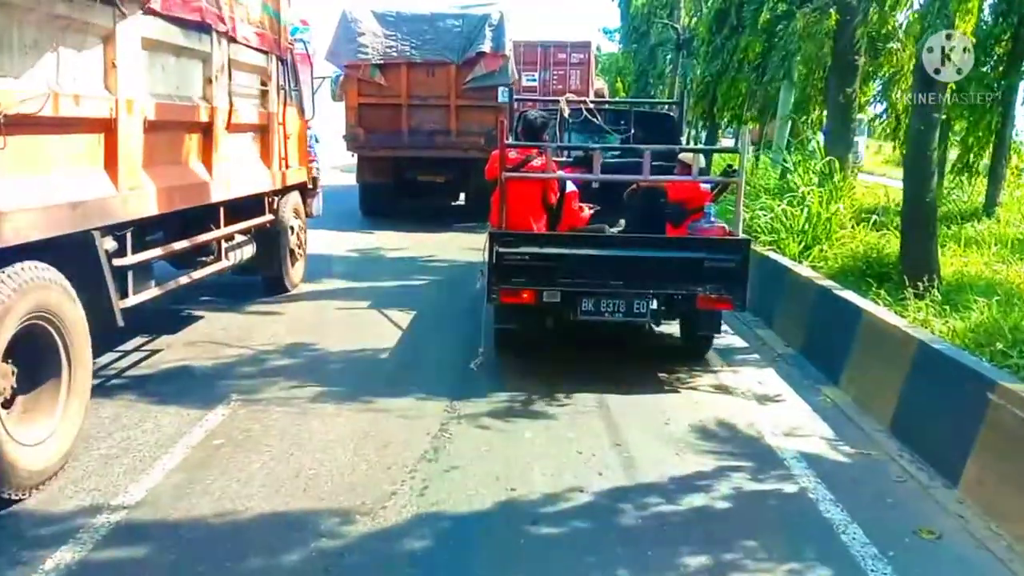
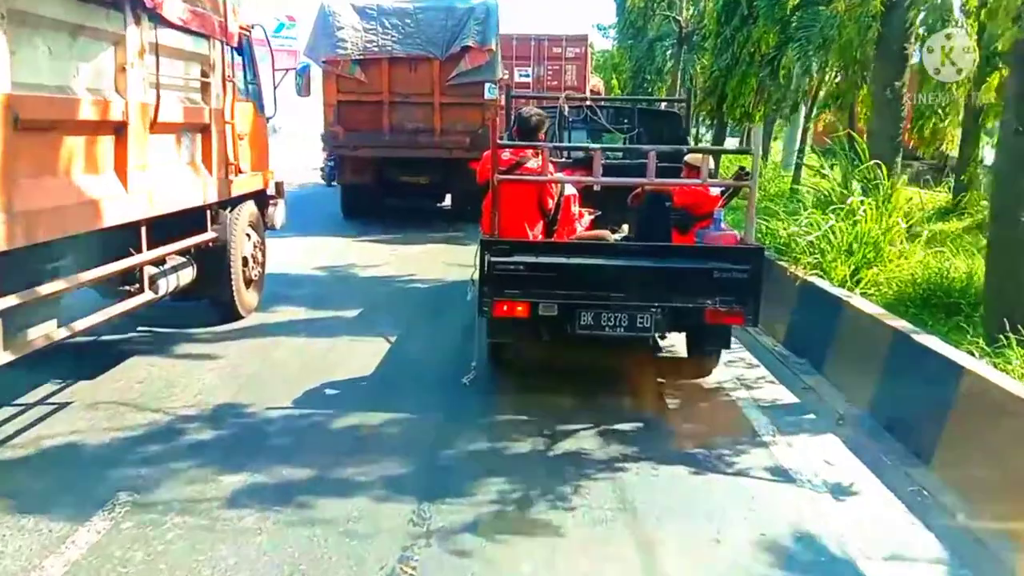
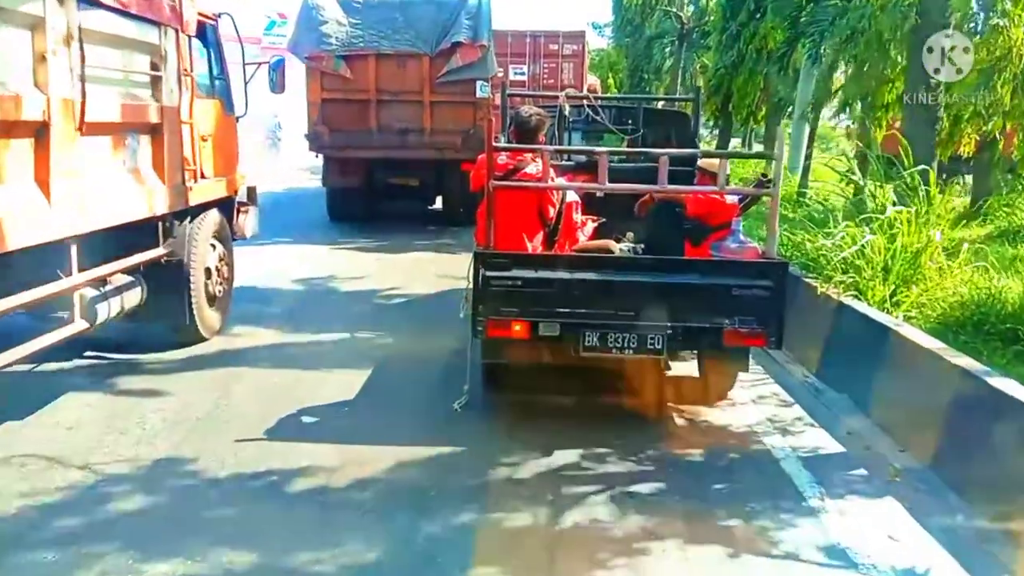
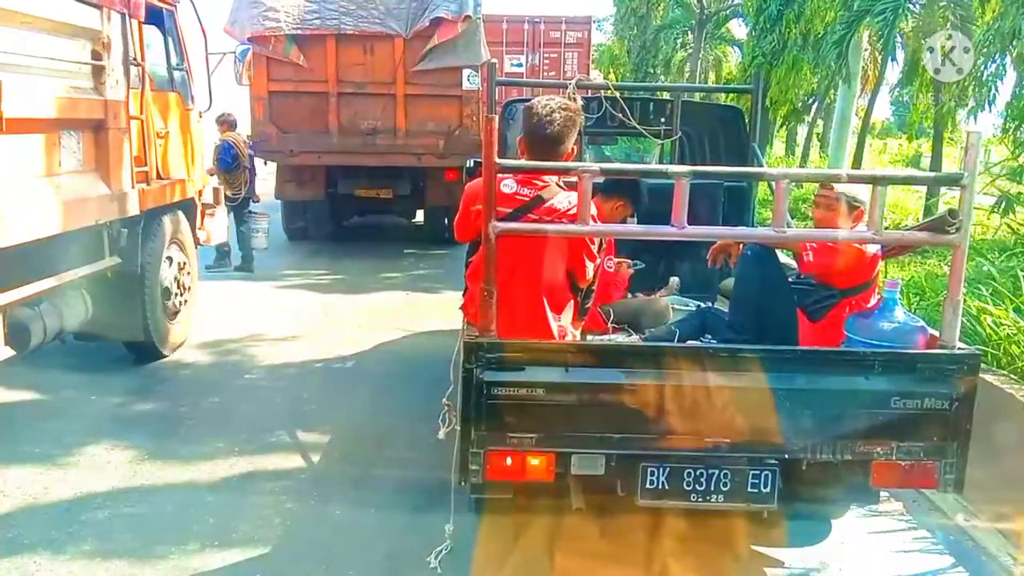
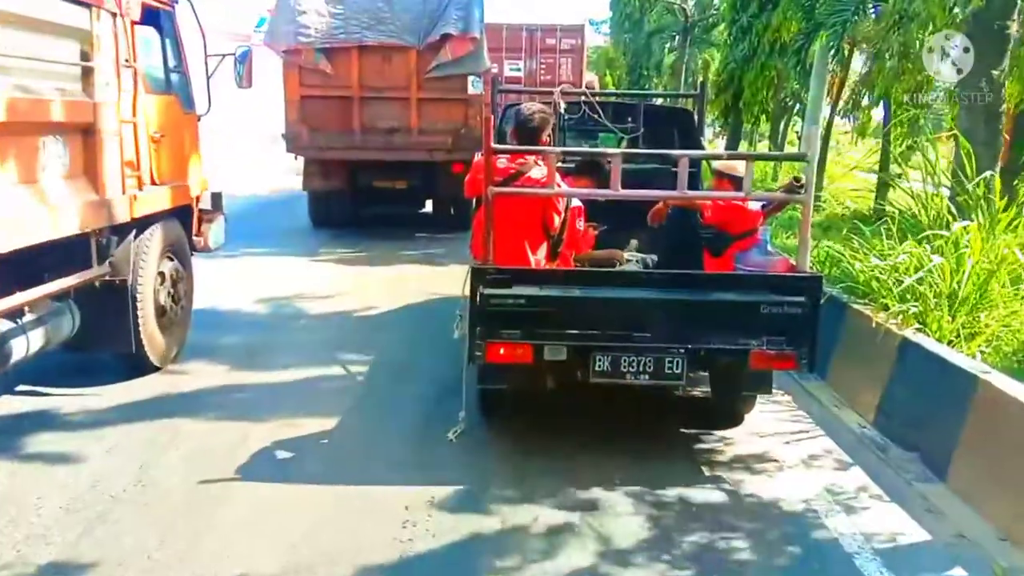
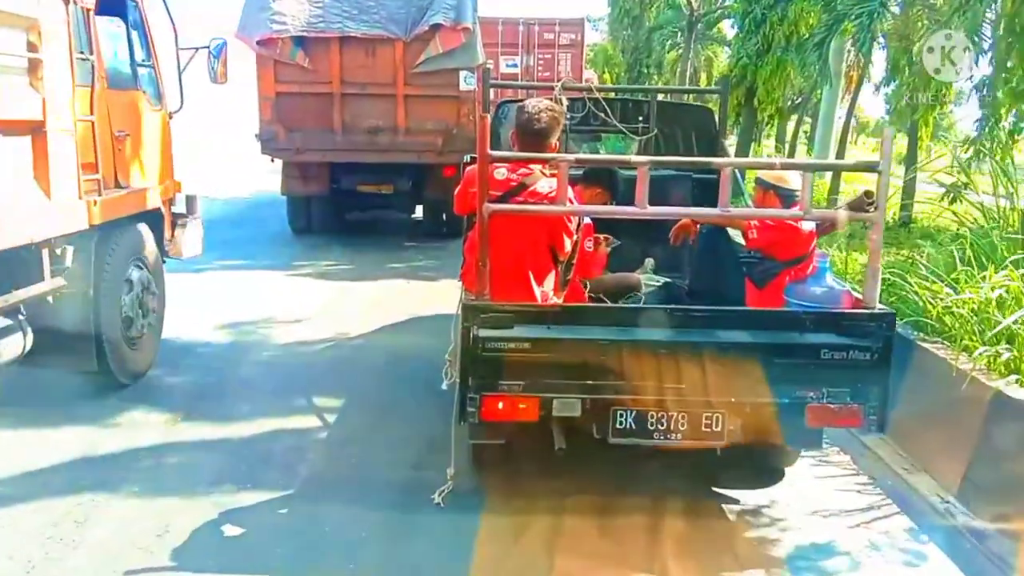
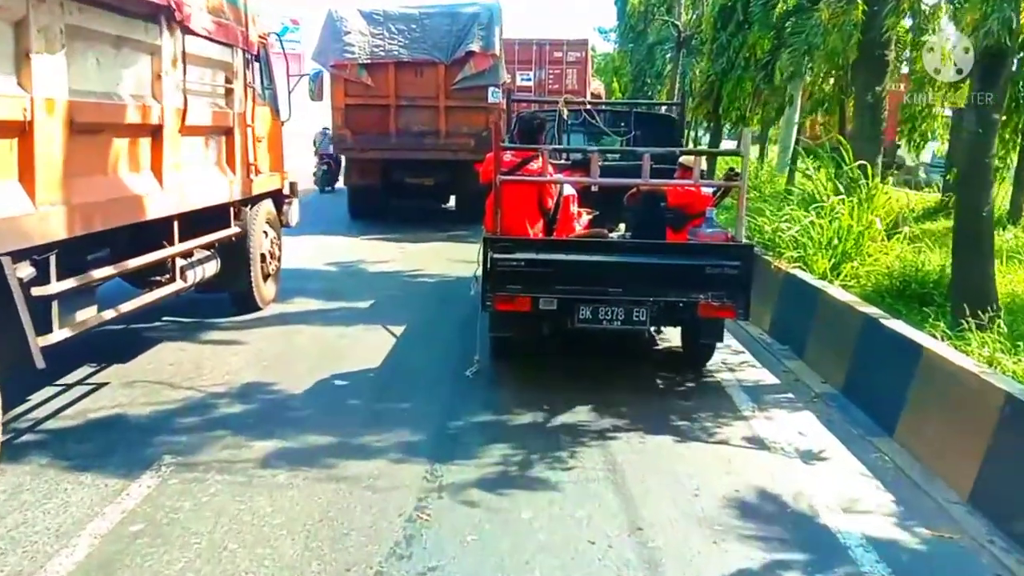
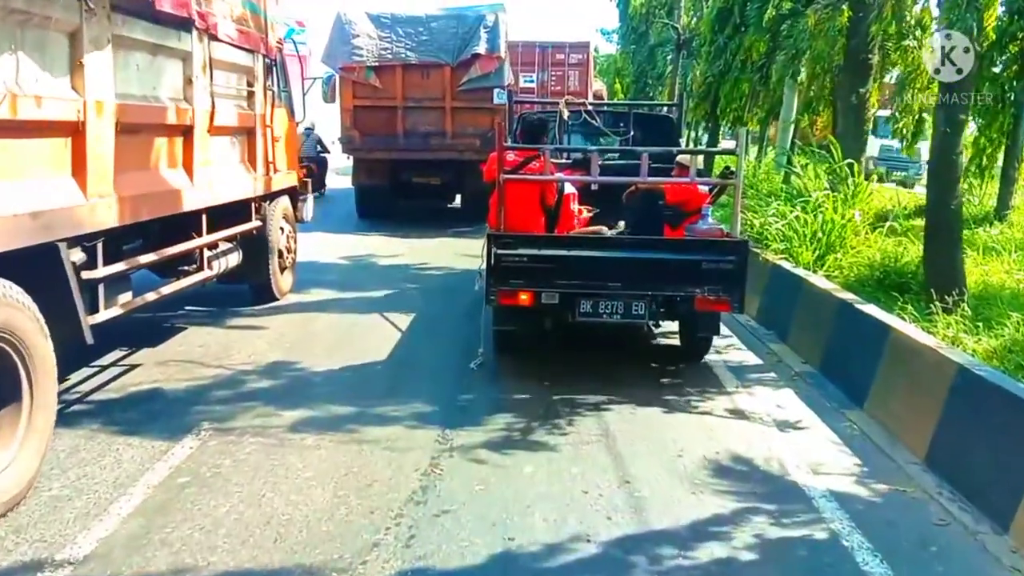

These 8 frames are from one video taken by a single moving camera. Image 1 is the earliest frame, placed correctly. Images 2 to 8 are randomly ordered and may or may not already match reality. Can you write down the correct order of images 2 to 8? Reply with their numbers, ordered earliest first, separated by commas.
8, 7, 2, 3, 5, 6, 4
